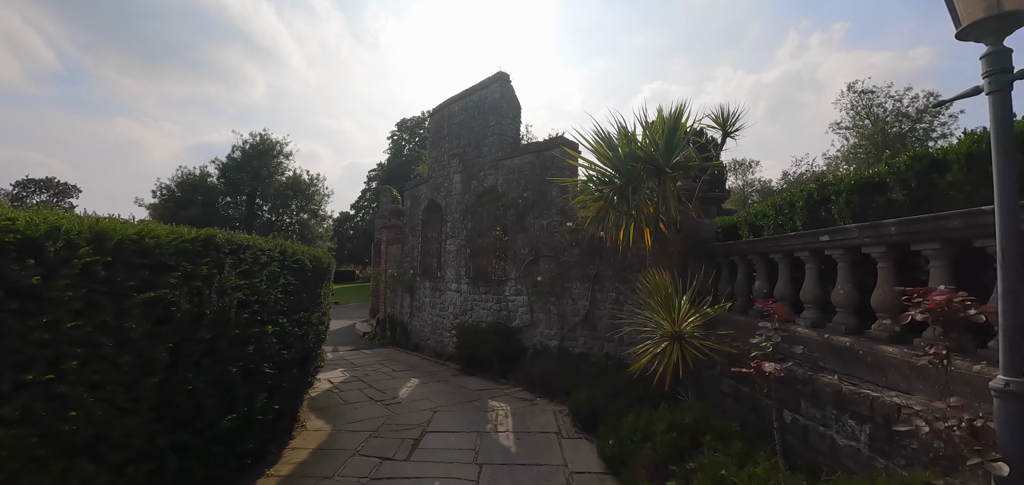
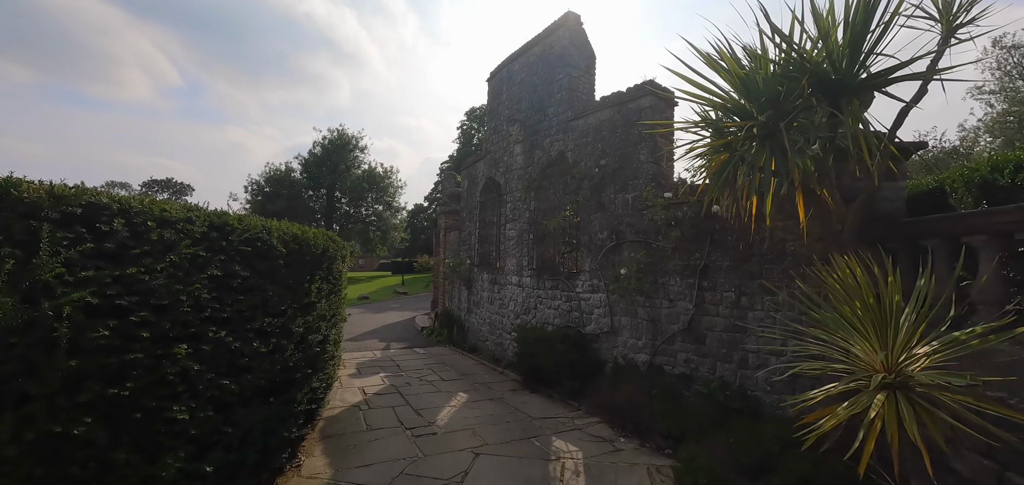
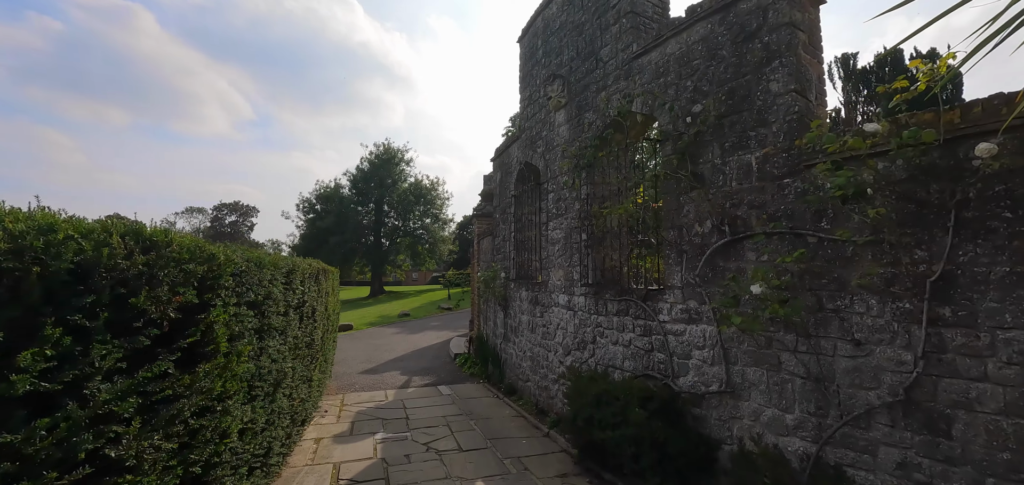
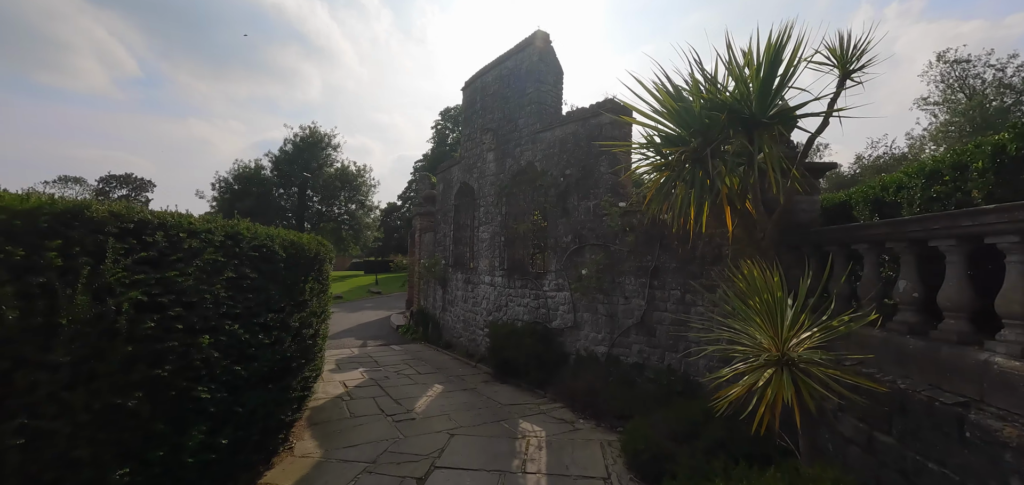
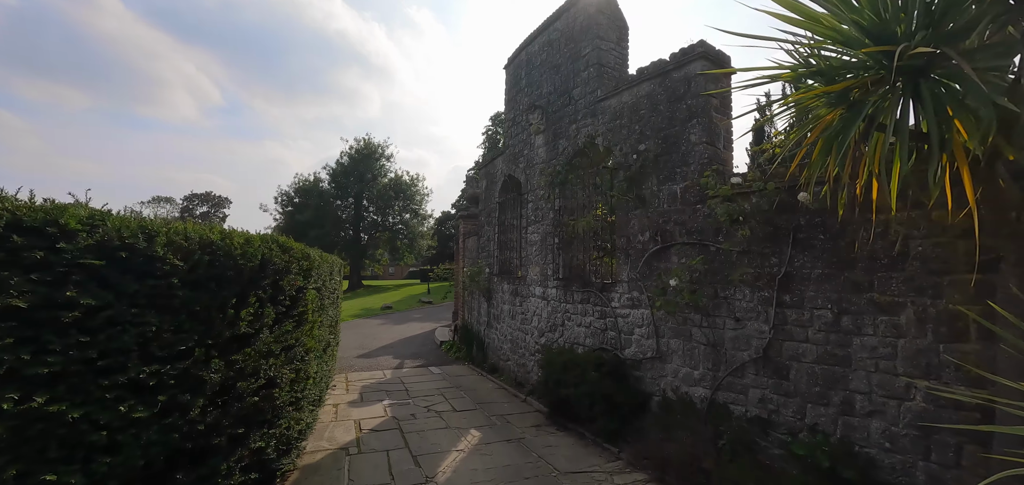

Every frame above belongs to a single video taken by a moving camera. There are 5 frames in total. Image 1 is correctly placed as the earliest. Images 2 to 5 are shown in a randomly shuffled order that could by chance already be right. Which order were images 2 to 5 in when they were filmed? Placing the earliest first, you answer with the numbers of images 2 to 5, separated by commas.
4, 2, 5, 3
